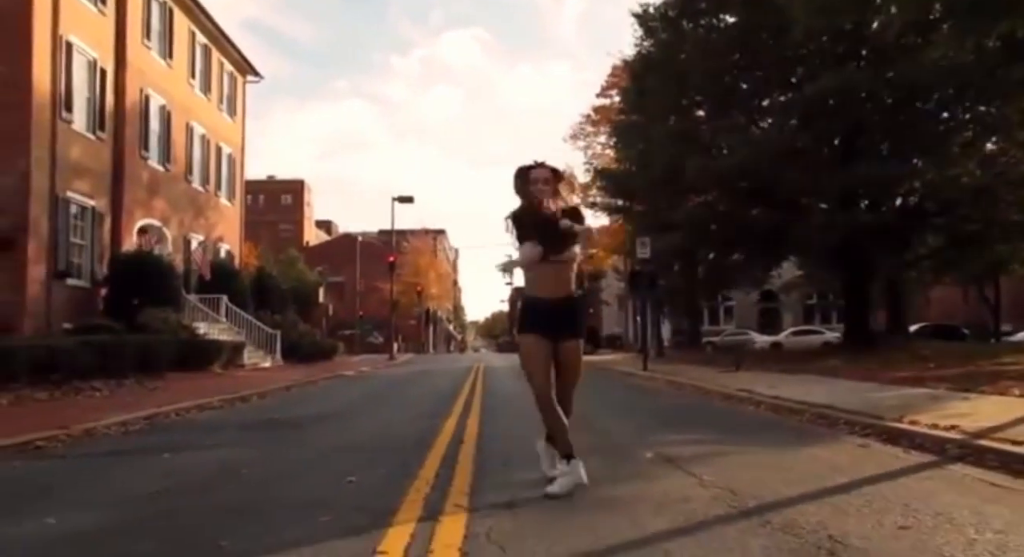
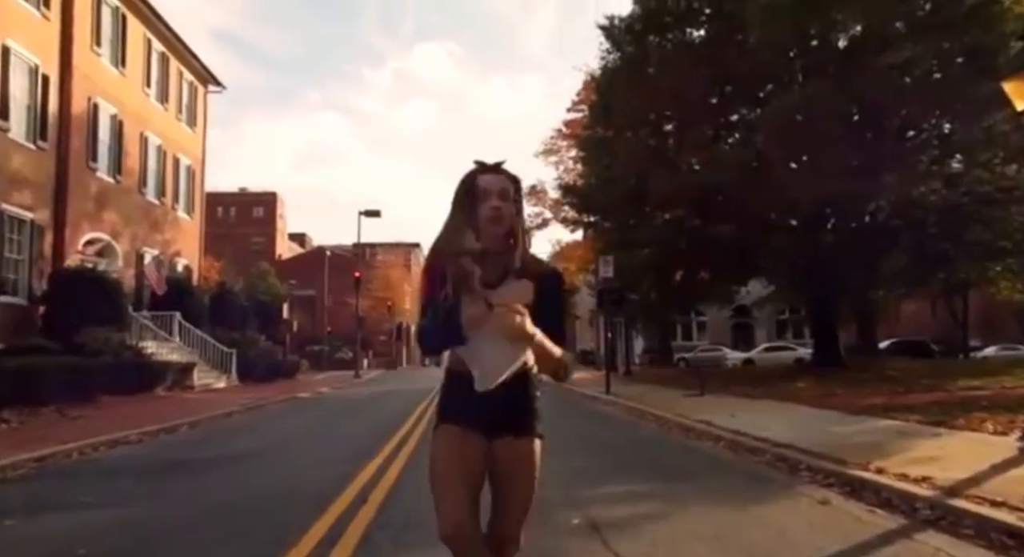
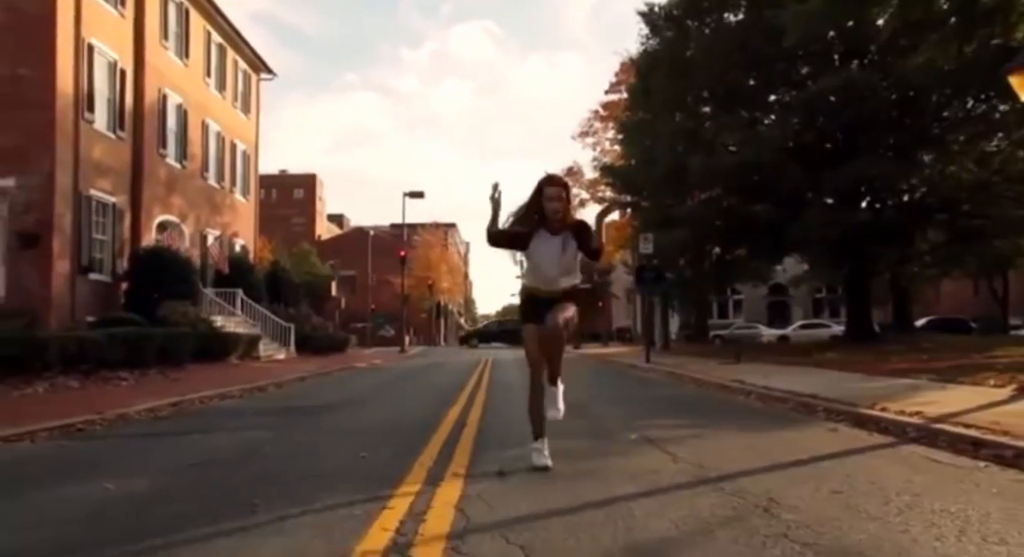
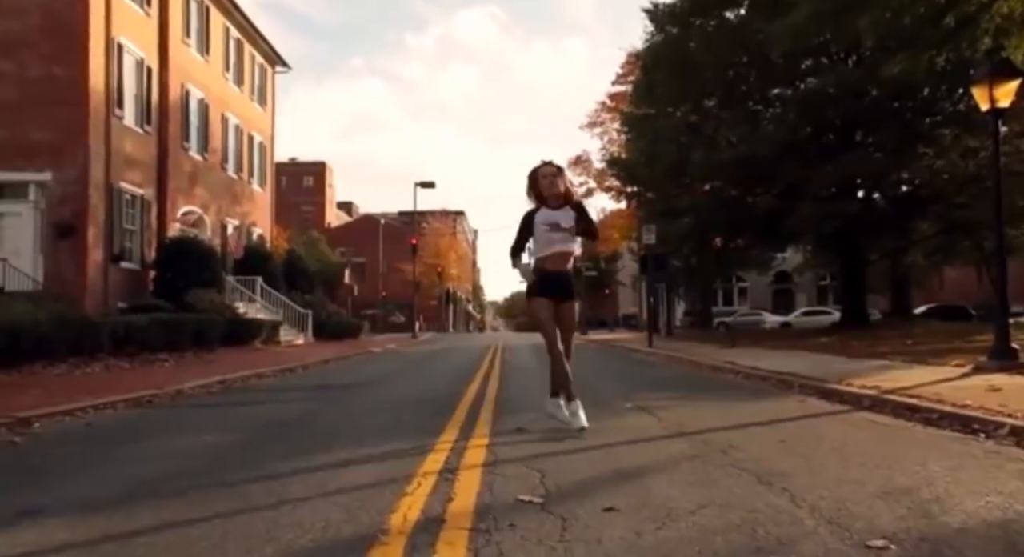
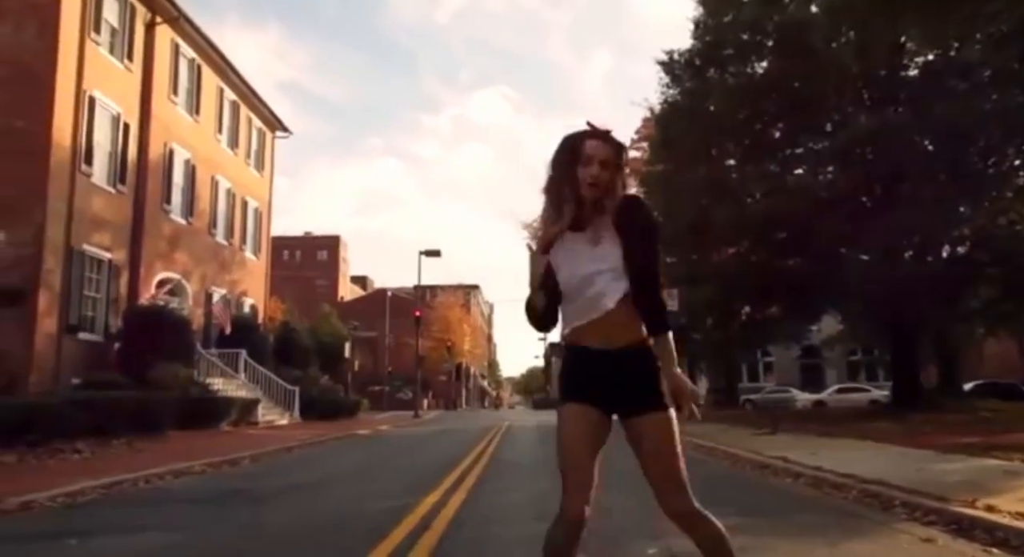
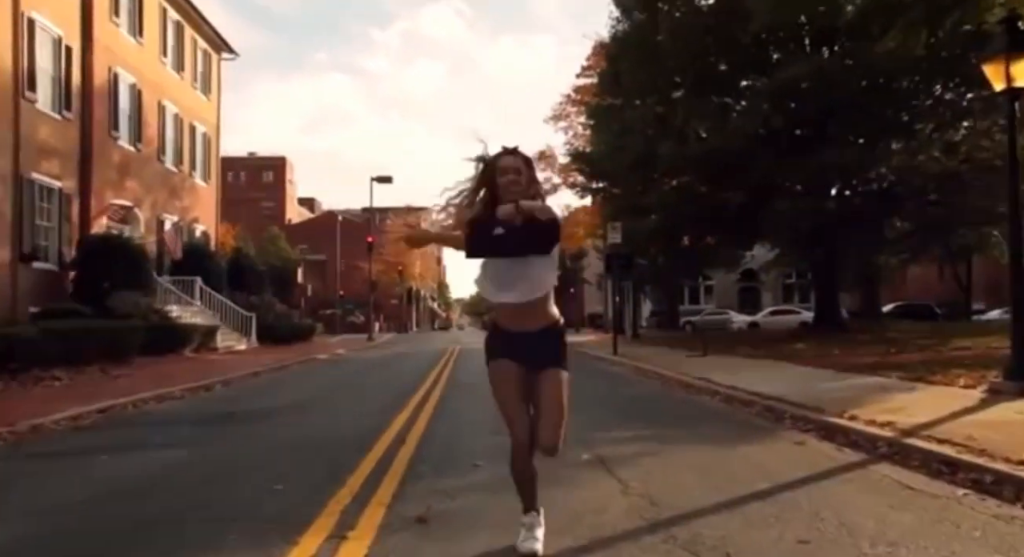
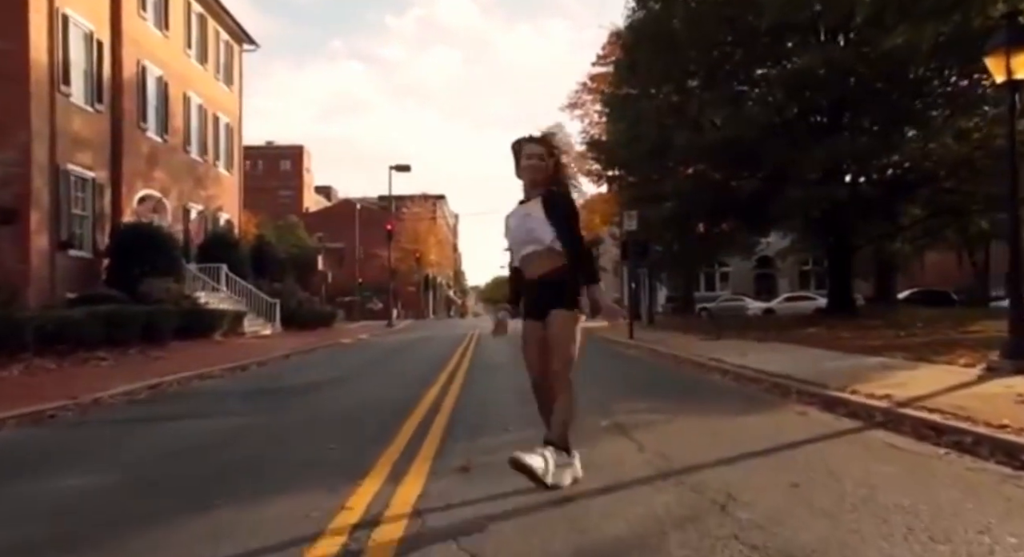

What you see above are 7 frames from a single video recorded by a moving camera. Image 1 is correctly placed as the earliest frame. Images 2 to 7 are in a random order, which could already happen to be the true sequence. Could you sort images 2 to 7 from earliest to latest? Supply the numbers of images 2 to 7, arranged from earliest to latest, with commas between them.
3, 4, 7, 6, 2, 5
